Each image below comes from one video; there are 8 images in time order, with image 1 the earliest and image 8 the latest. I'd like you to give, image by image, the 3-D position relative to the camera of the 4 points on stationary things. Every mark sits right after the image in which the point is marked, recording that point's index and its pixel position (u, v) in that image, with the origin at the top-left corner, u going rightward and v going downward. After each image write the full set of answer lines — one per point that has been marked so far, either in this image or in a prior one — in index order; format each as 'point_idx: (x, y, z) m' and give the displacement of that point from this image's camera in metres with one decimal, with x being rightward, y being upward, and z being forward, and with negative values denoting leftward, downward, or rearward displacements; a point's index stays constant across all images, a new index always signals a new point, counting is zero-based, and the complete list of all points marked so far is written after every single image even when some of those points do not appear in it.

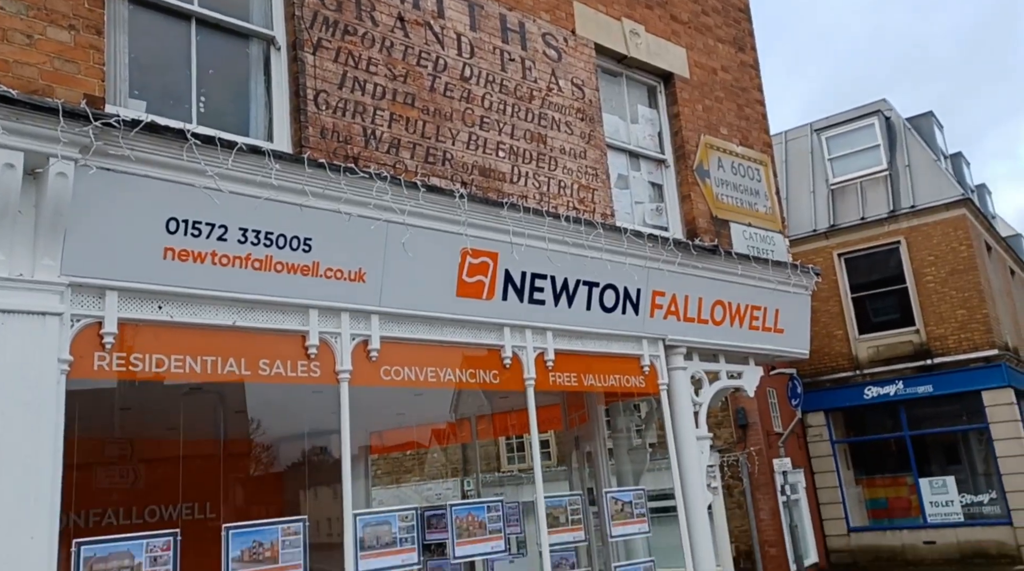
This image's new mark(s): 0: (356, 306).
0: (-1.0, -0.1, +5.5) m
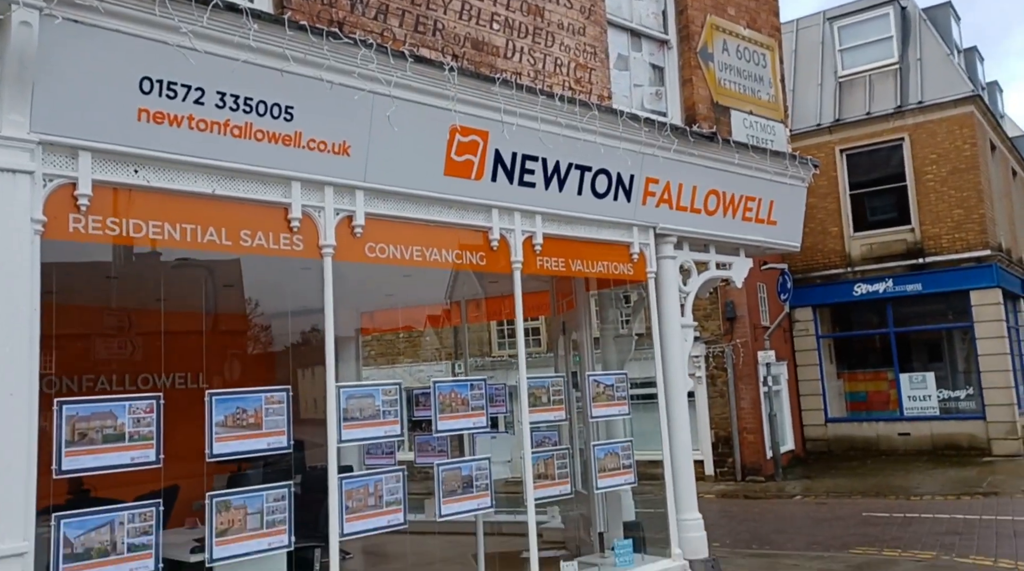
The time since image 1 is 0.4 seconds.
0: (-1.0, +0.6, +5.4) m
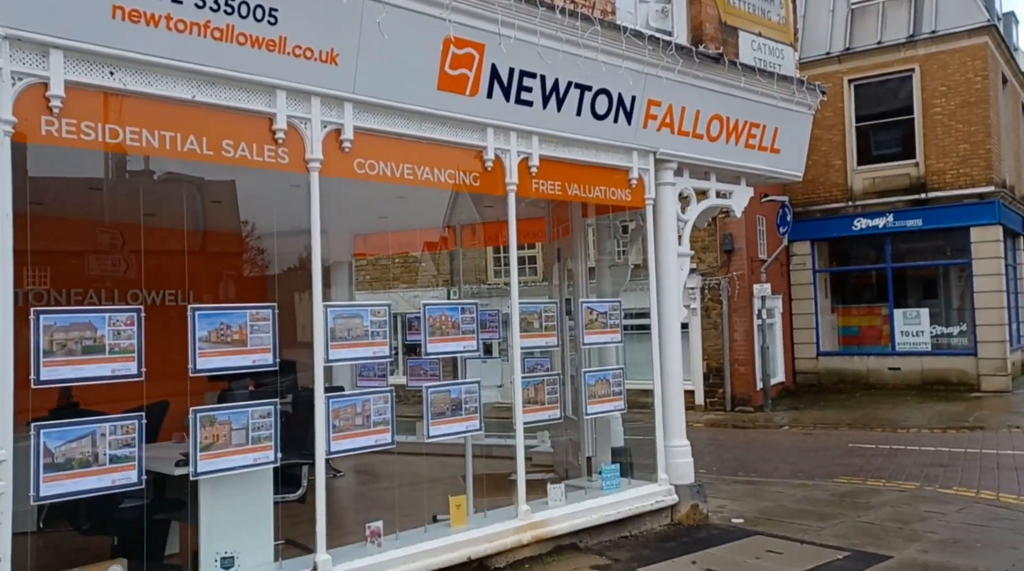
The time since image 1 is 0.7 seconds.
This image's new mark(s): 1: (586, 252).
0: (-1.1, +1.1, +5.2) m
1: (+0.6, +0.3, +7.7) m
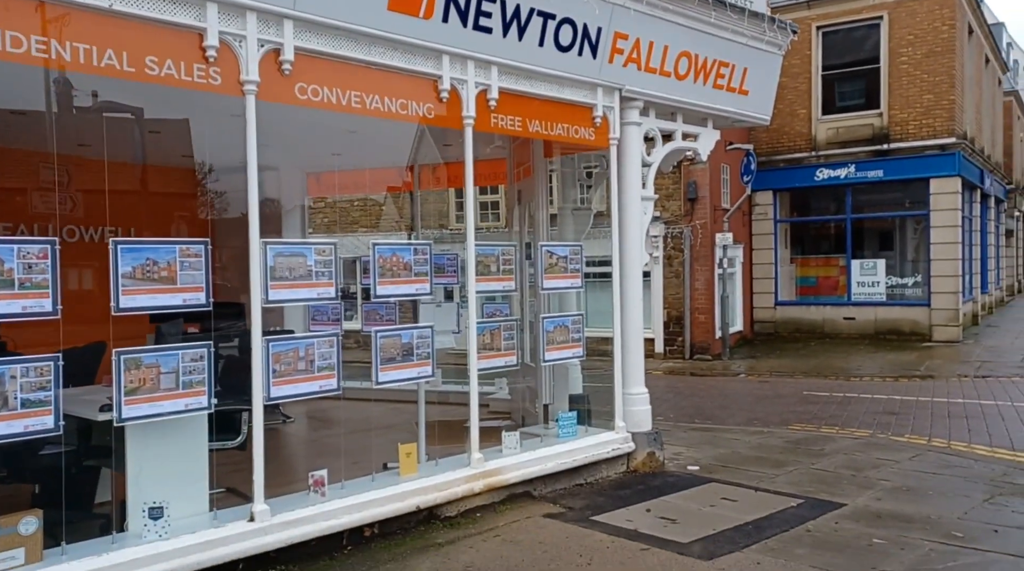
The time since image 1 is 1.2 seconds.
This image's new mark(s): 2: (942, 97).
0: (-1.3, +1.5, +4.8) m
1: (+0.3, +0.8, +7.4) m
2: (+8.7, +3.8, +17.9) m
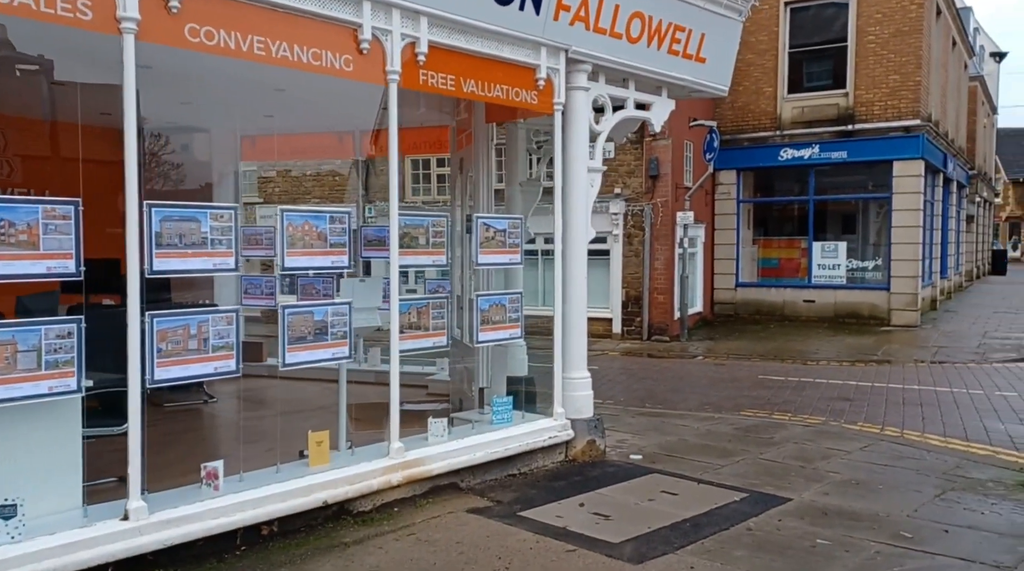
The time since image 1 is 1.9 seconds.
0: (-1.7, +1.6, +4.2) m
1: (-0.2, +1.0, +6.9) m
2: (+7.9, +4.1, +17.6) m
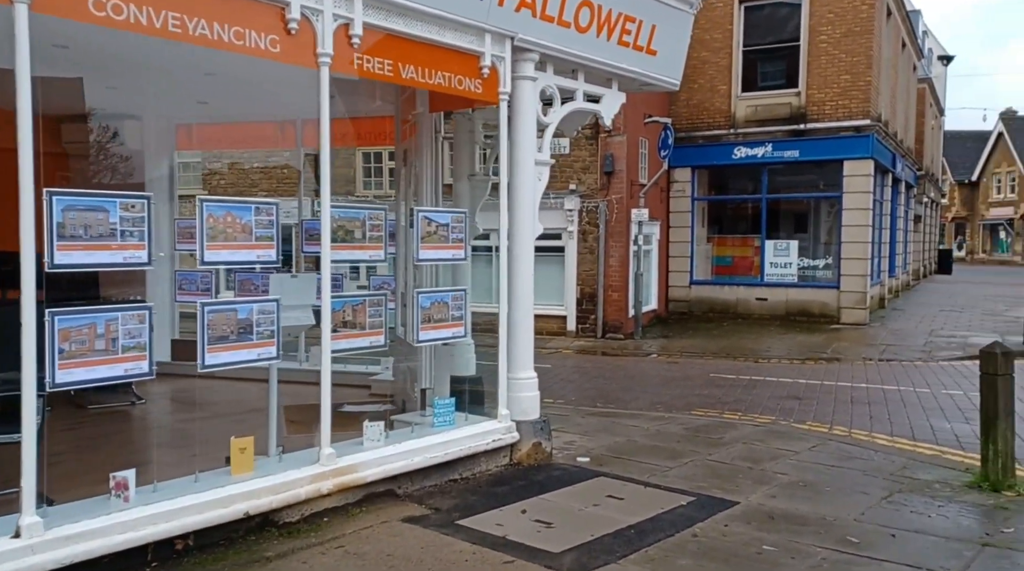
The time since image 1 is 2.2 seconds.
0: (-2.0, +1.7, +3.8) m
1: (-0.6, +1.0, +6.7) m
2: (+6.9, +4.1, +17.7) m
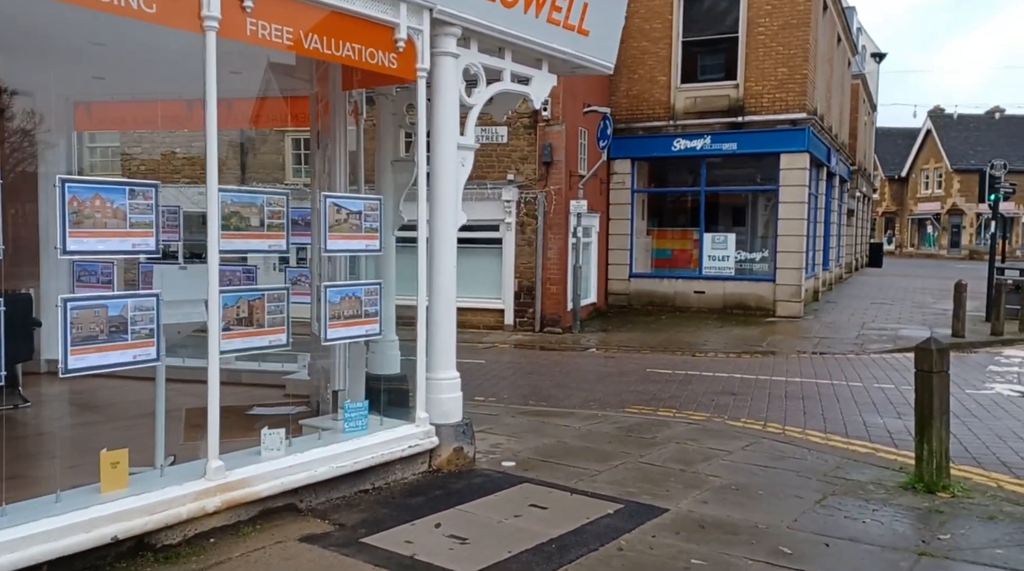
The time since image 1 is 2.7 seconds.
0: (-2.3, +1.7, +3.2) m
1: (-1.2, +1.0, +6.1) m
2: (+5.6, +4.3, +17.6) m
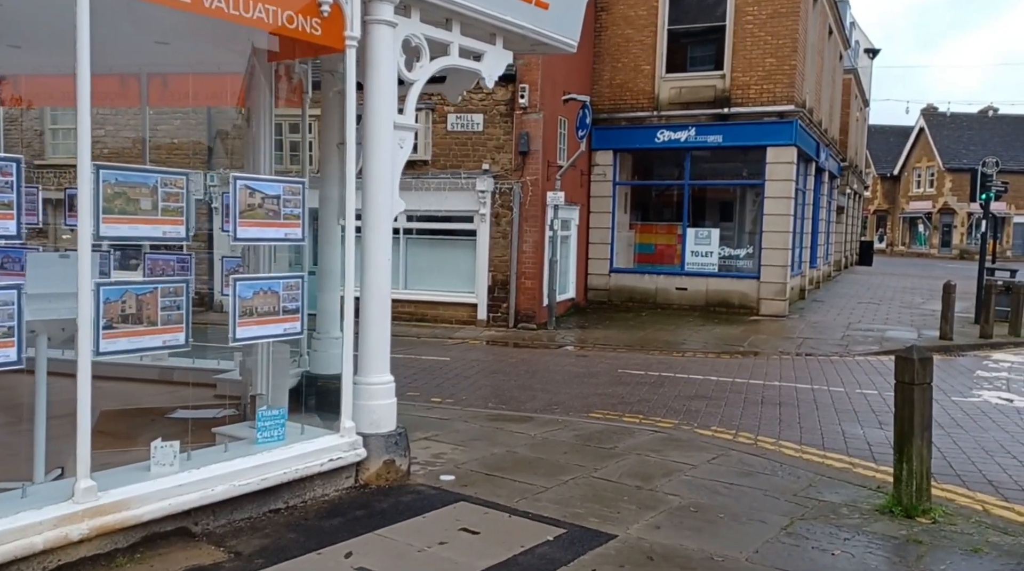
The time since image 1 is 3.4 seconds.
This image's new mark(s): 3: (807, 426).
0: (-2.7, +1.7, +2.6) m
1: (-1.5, +1.1, +5.5) m
2: (+5.2, +4.3, +17.0) m
3: (+2.9, -1.4, +8.6) m
